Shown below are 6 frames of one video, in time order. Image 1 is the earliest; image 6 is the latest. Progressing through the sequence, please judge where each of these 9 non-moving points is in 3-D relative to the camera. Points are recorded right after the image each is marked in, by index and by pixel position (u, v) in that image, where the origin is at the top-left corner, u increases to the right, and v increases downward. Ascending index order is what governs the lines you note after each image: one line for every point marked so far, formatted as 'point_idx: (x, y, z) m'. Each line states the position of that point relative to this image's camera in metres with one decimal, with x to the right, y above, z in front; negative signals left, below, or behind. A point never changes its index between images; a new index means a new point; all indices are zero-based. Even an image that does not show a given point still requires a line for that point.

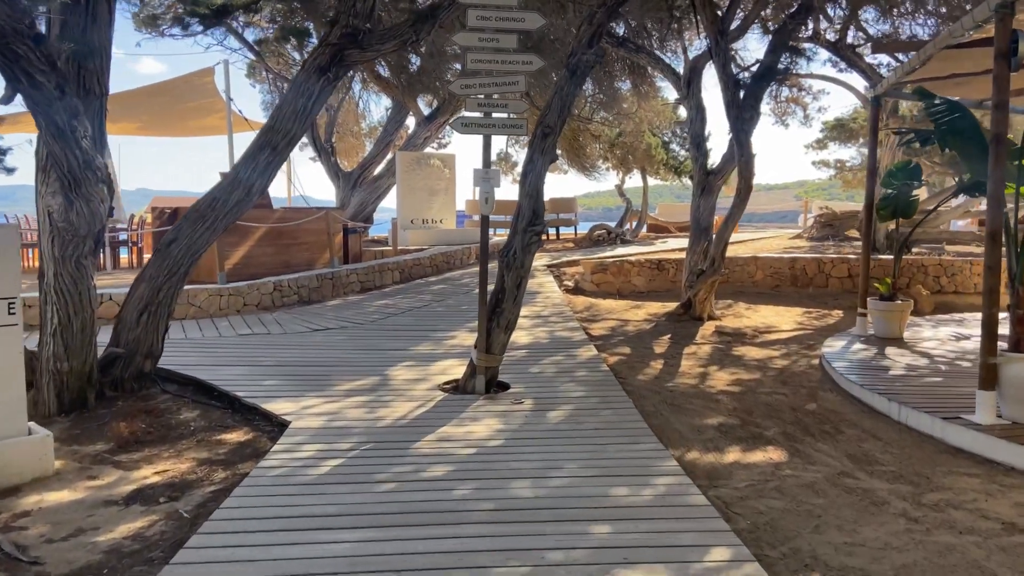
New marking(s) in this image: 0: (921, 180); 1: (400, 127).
0: (+3.6, +0.9, +6.9) m
1: (-1.9, +2.8, +13.6) m
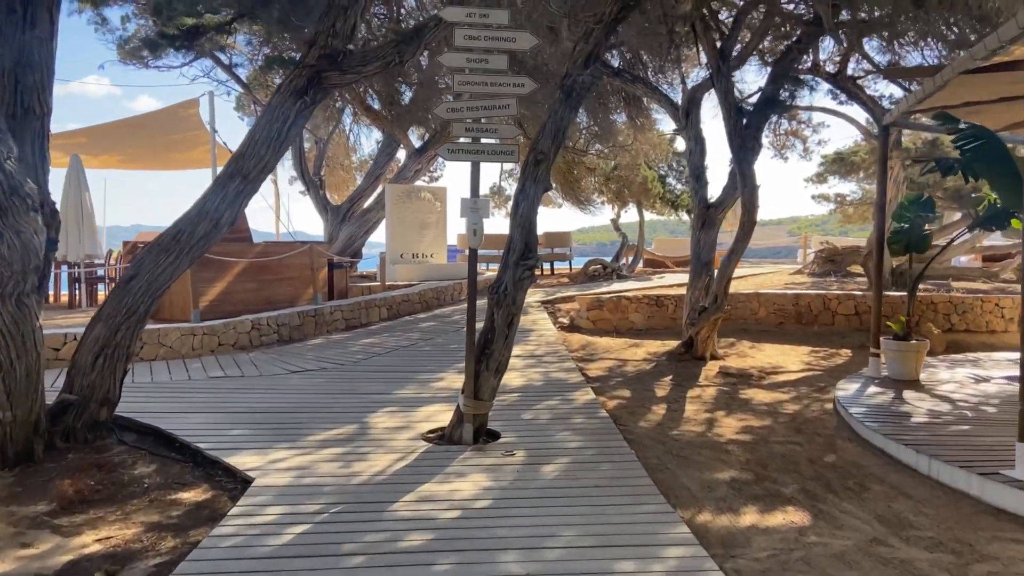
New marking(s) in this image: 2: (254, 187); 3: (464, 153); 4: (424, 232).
0: (+3.5, +0.6, +6.5) m
1: (-2.1, +2.2, +13.2) m
2: (-1.6, +0.6, +4.8) m
3: (-0.3, +0.8, +4.5) m
4: (-1.4, +0.9, +11.9) m
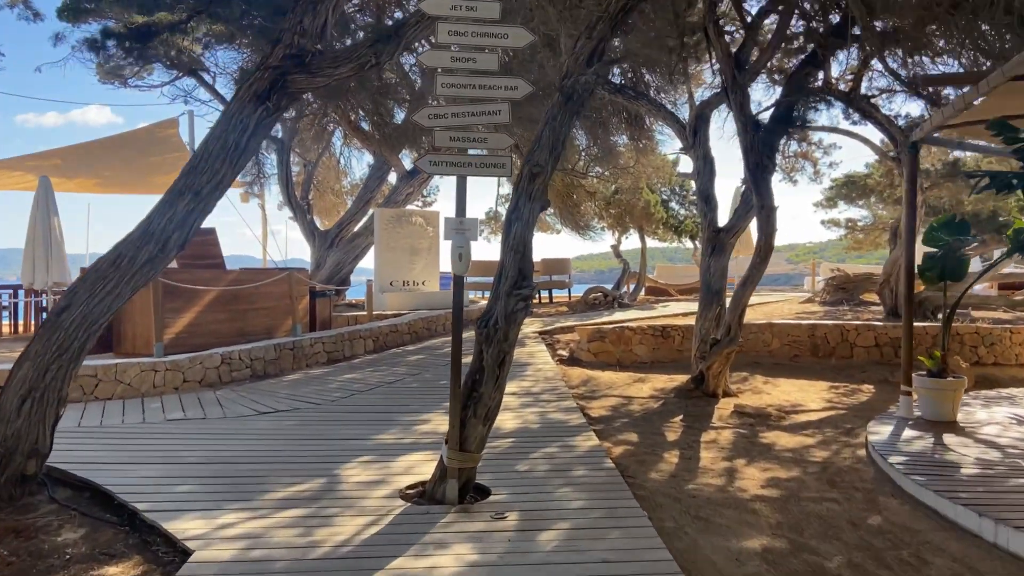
0: (+3.5, +0.4, +5.9) m
1: (-2.1, +1.7, +12.7) m
2: (-1.6, +0.5, +4.2) m
3: (-0.3, +0.6, +3.9) m
4: (-1.4, +0.4, +11.3) m
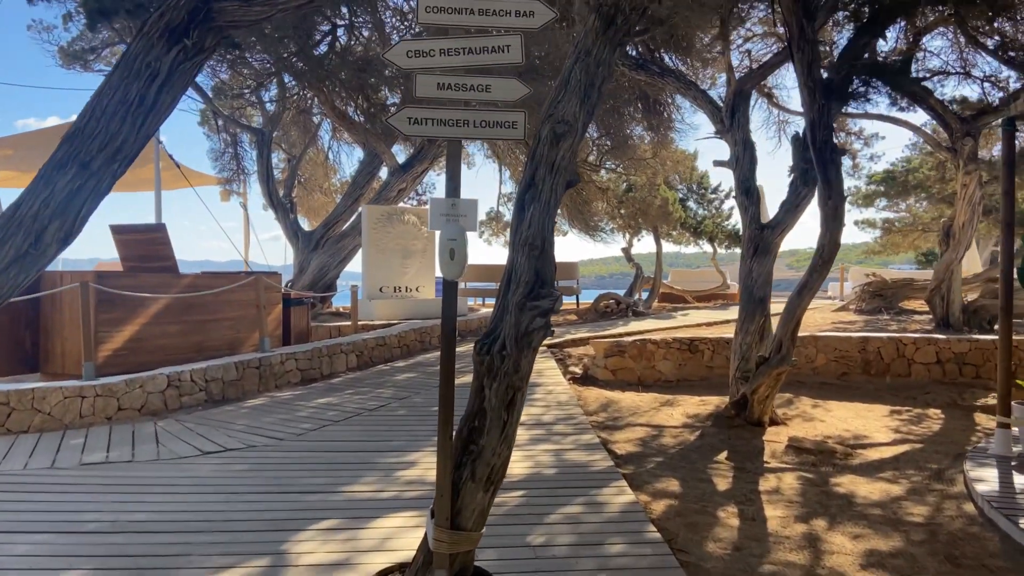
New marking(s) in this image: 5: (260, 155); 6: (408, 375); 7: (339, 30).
0: (+3.5, +0.3, +4.8) m
1: (-2.1, +1.6, +11.5) m
2: (-1.6, +0.4, +3.0) m
3: (-0.3, +0.6, +2.7) m
4: (-1.4, +0.3, +10.1) m
5: (-3.8, +2.0, +11.6) m
6: (-1.0, -0.8, +7.2) m
7: (-2.0, +3.0, +8.9) m
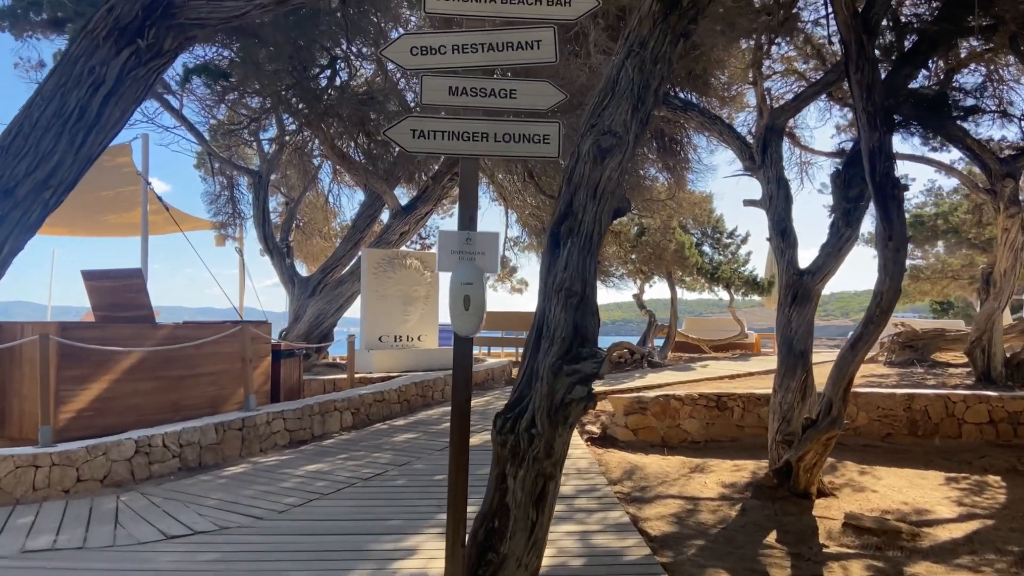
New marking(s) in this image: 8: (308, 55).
0: (+3.6, 0.0, +4.1) m
1: (-2.0, +0.9, +11.0) m
2: (-1.5, +0.2, +2.4) m
3: (-0.2, +0.4, +2.2) m
4: (-1.3, -0.3, +9.5) m
5: (-3.7, +1.3, +11.1) m
6: (-0.9, -1.2, +6.5) m
7: (-1.9, +2.4, +8.4) m
8: (-2.1, +2.4, +8.1) m
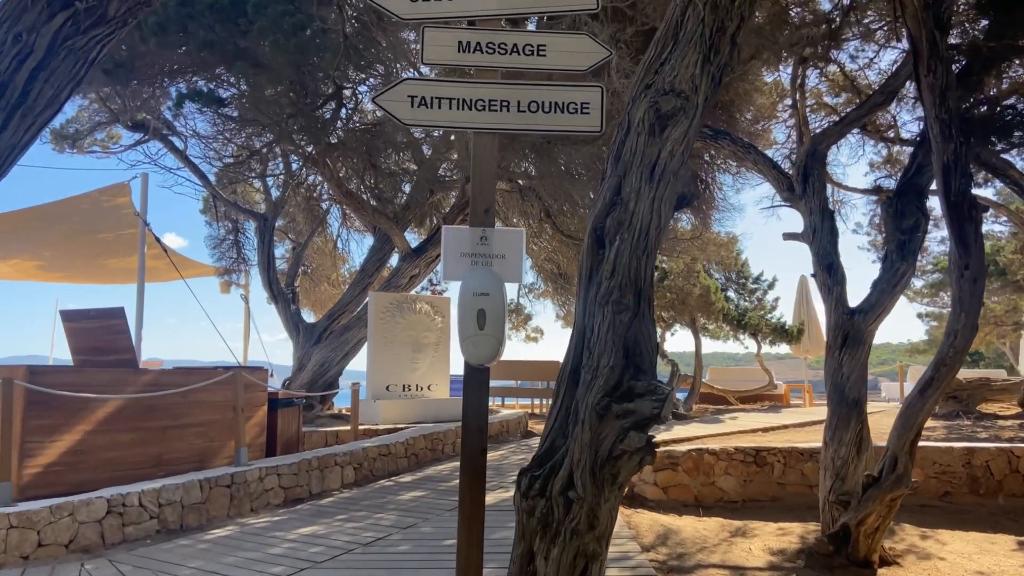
0: (+3.7, -0.1, +3.5) m
1: (-1.7, +0.3, +10.6) m
2: (-1.4, +0.2, +1.9) m
3: (-0.1, +0.4, +1.7) m
4: (-1.1, -0.8, +9.0) m
5: (-3.4, +0.6, +10.7) m
6: (-0.7, -1.6, +5.9) m
7: (-1.7, +1.9, +8.1) m
8: (-2.0, +2.0, +7.8) m
